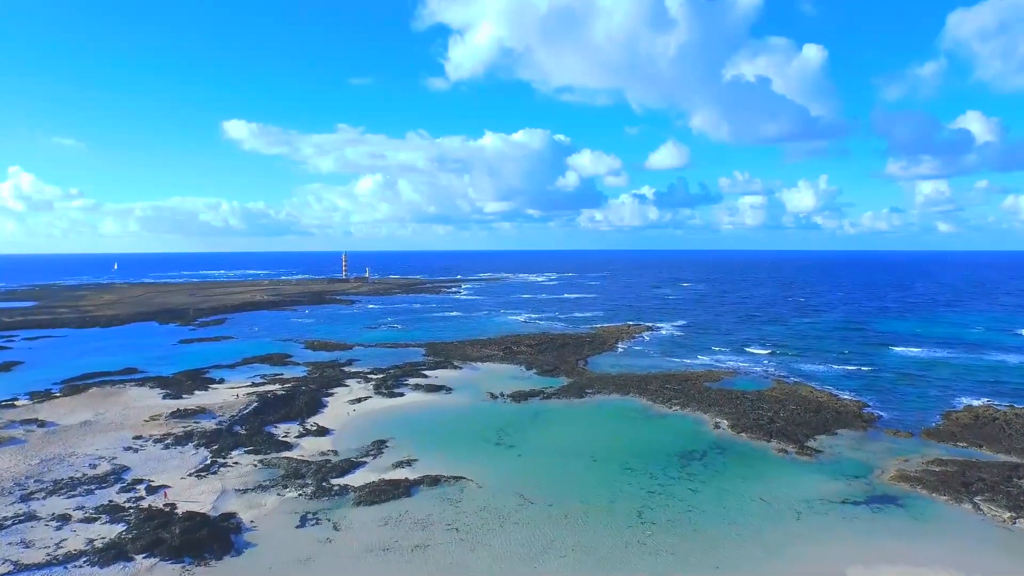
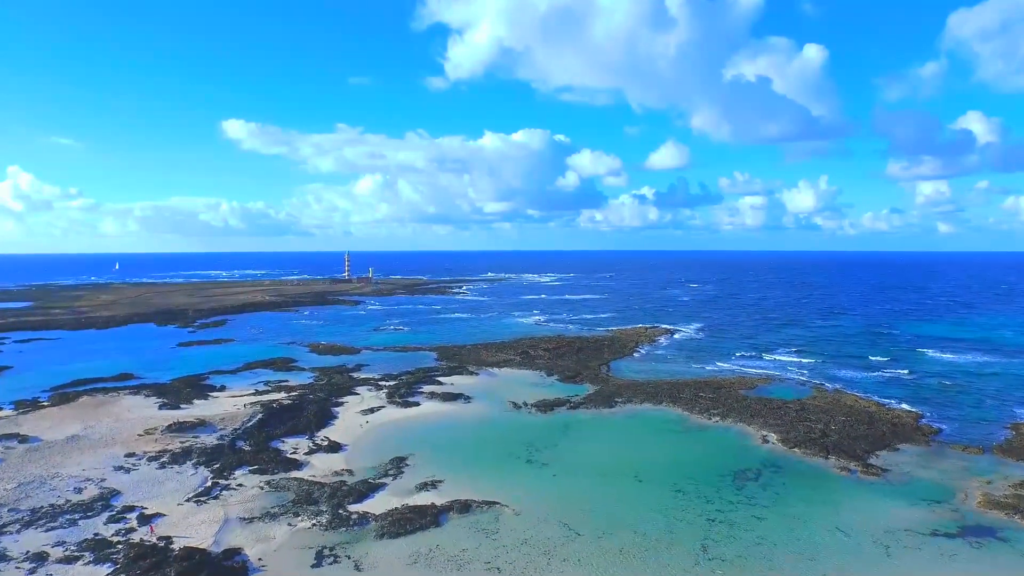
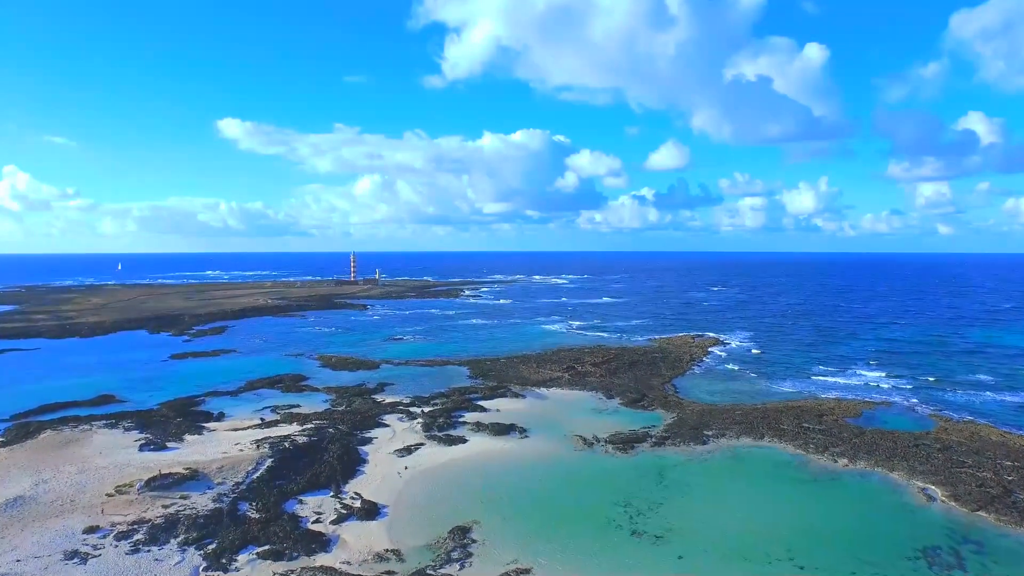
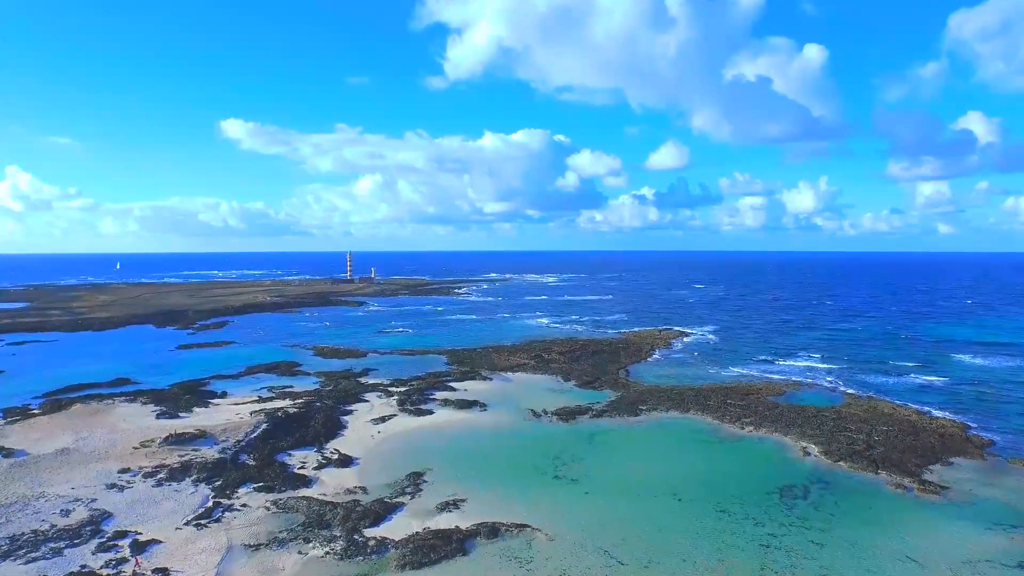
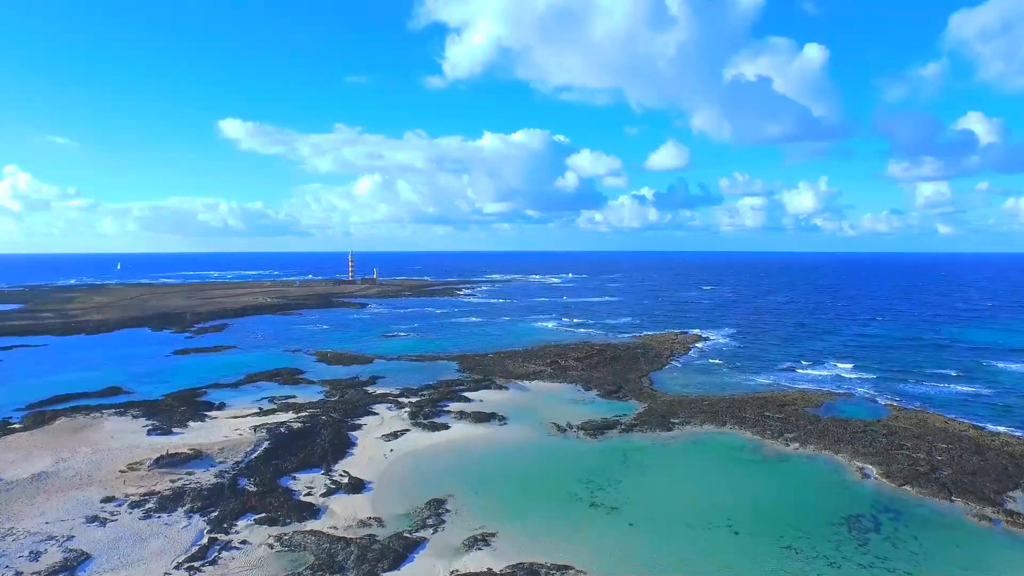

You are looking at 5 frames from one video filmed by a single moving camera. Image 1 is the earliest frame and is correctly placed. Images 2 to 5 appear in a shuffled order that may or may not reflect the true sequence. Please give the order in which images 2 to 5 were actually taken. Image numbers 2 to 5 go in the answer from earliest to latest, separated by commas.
2, 4, 5, 3
